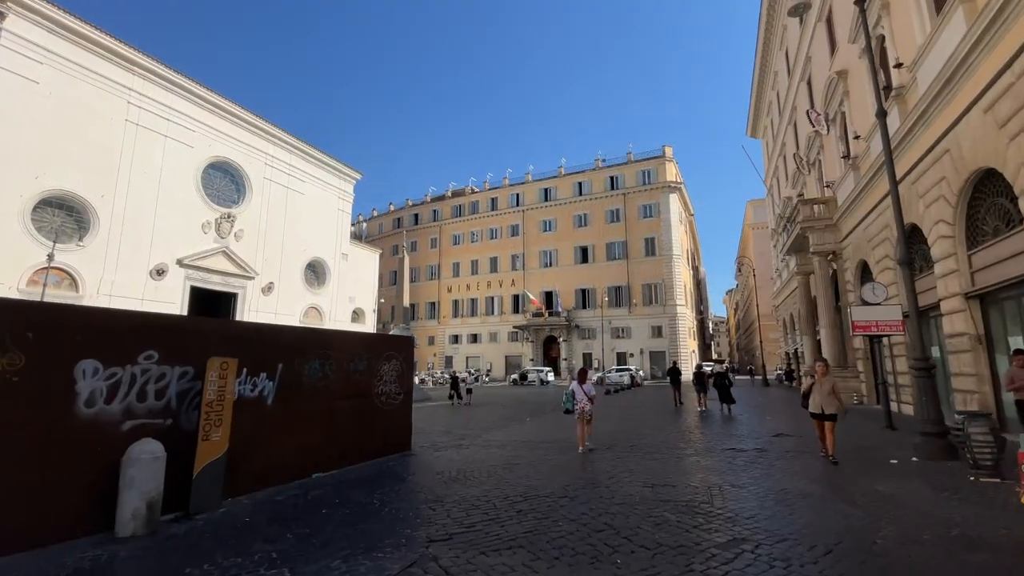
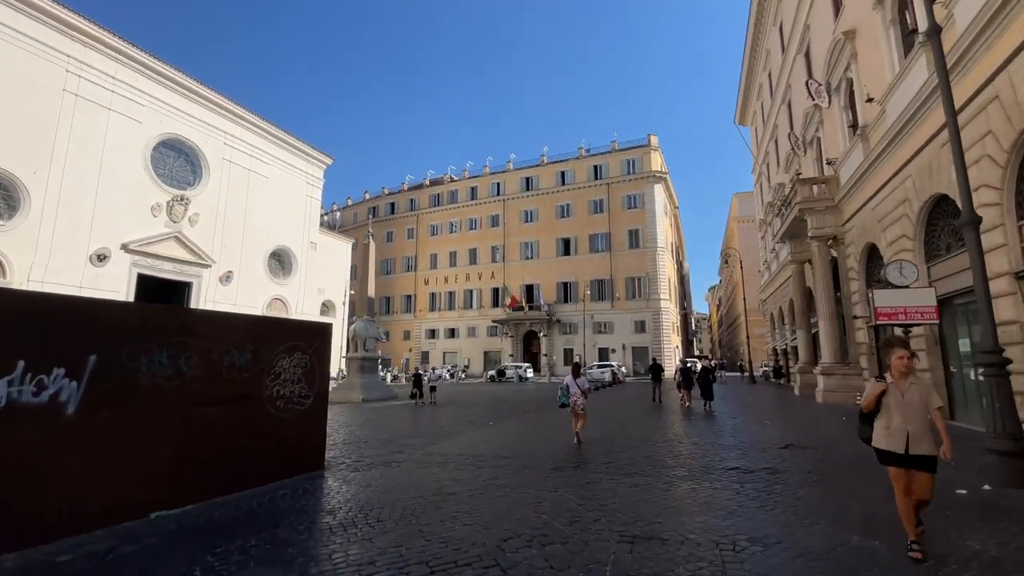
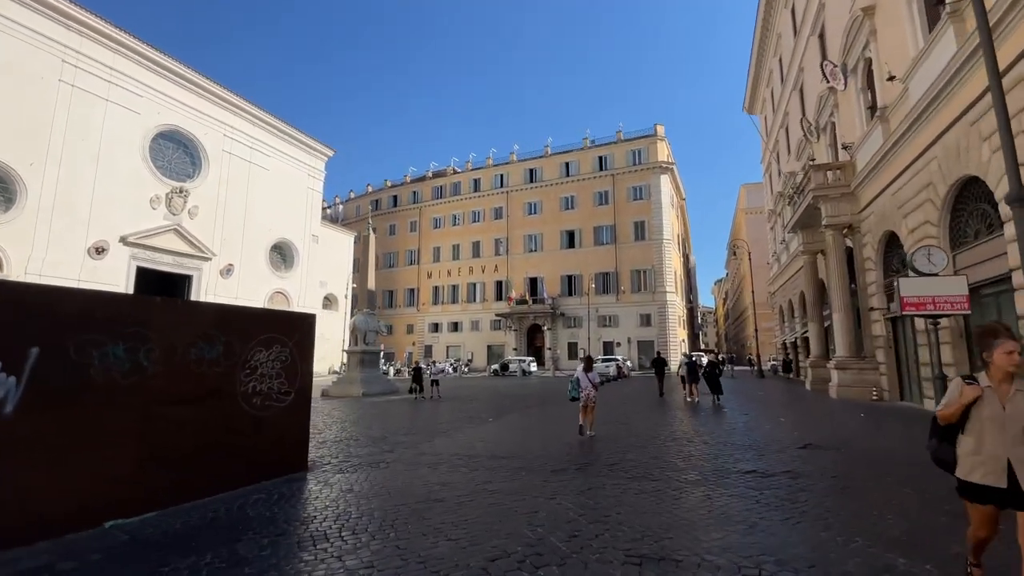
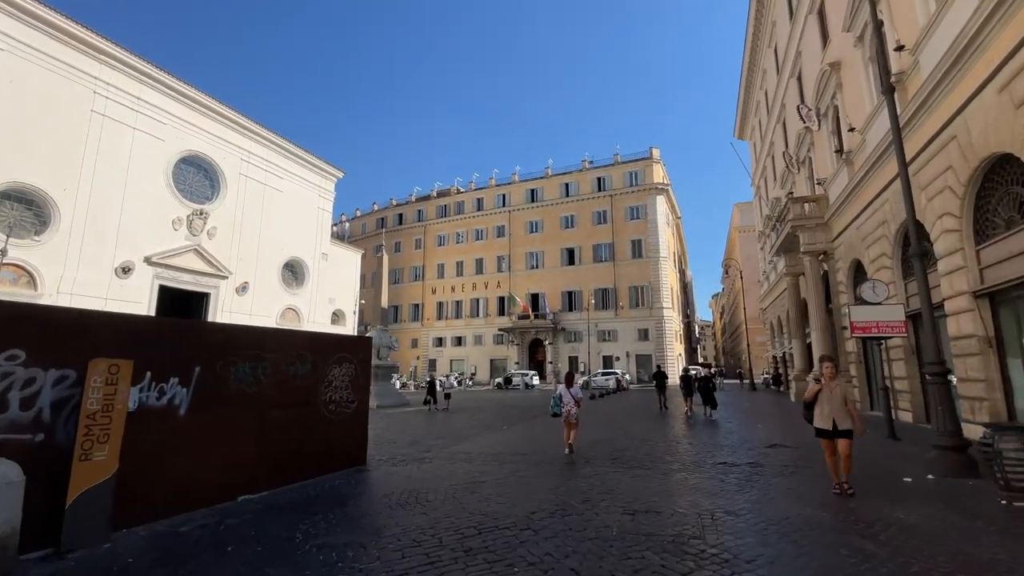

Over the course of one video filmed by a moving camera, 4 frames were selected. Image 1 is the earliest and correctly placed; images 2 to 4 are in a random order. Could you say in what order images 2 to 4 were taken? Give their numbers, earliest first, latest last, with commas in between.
4, 2, 3
